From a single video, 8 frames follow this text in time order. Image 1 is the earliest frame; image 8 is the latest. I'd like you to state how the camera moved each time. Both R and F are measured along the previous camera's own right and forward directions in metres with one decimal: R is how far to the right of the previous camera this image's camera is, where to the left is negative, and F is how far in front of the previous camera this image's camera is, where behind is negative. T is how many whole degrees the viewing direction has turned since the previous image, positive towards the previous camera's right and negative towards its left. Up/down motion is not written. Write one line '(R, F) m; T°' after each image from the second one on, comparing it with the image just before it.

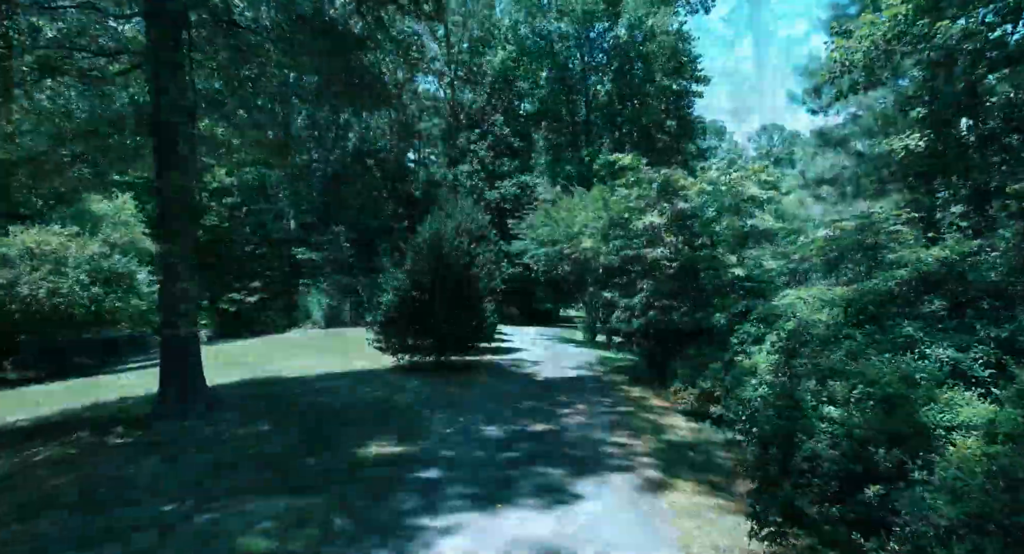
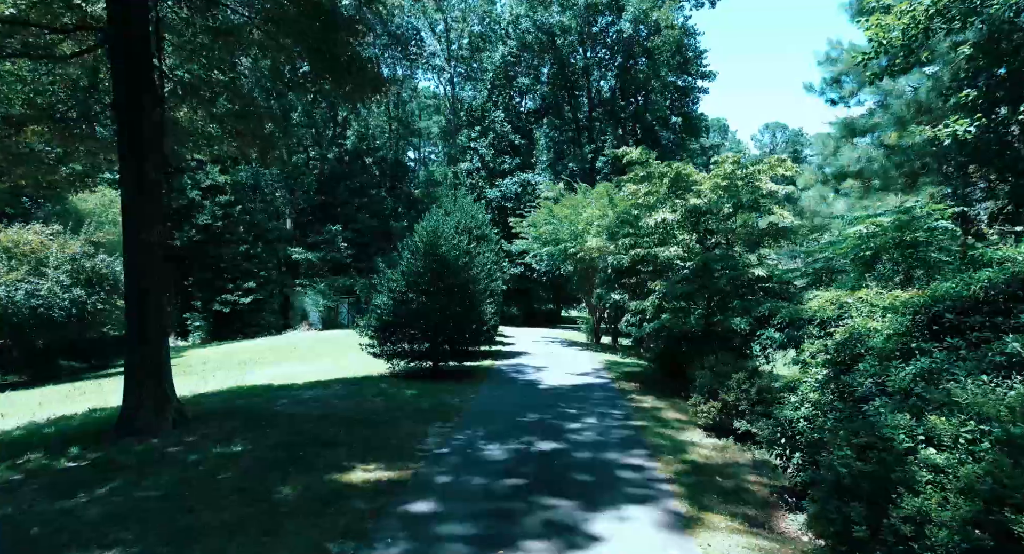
(0.0, +0.9) m; 0°
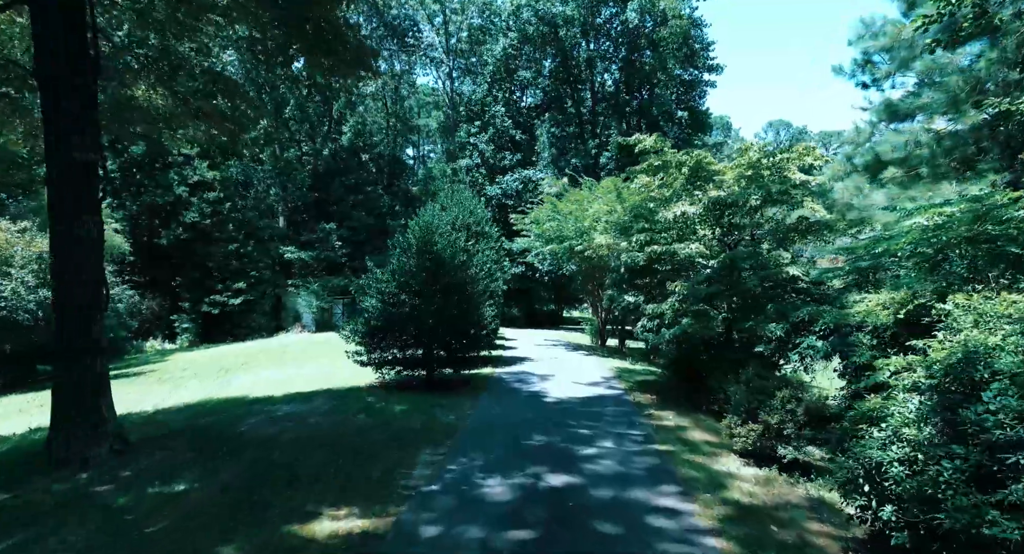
(0.0, +1.3) m; 0°
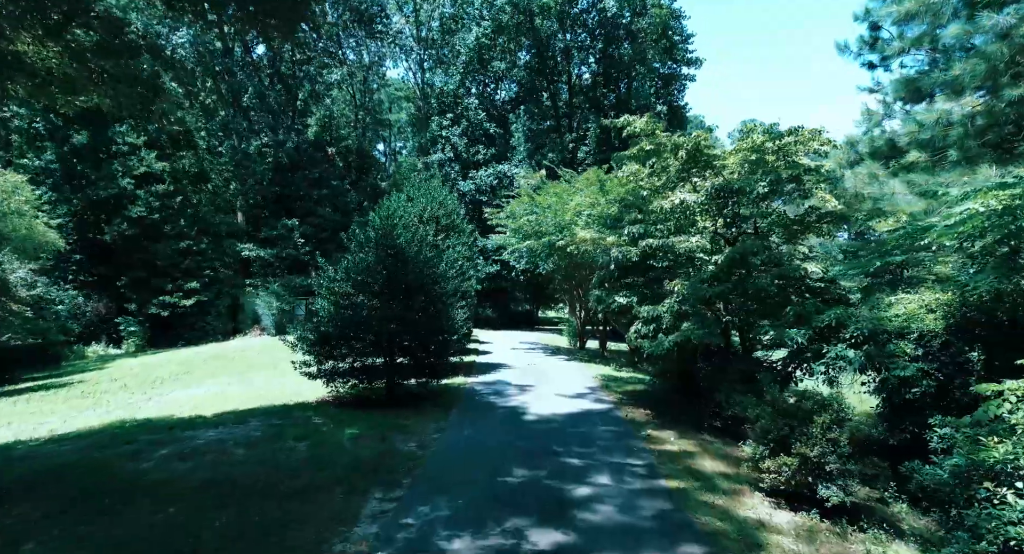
(0.0, +1.6) m; +2°
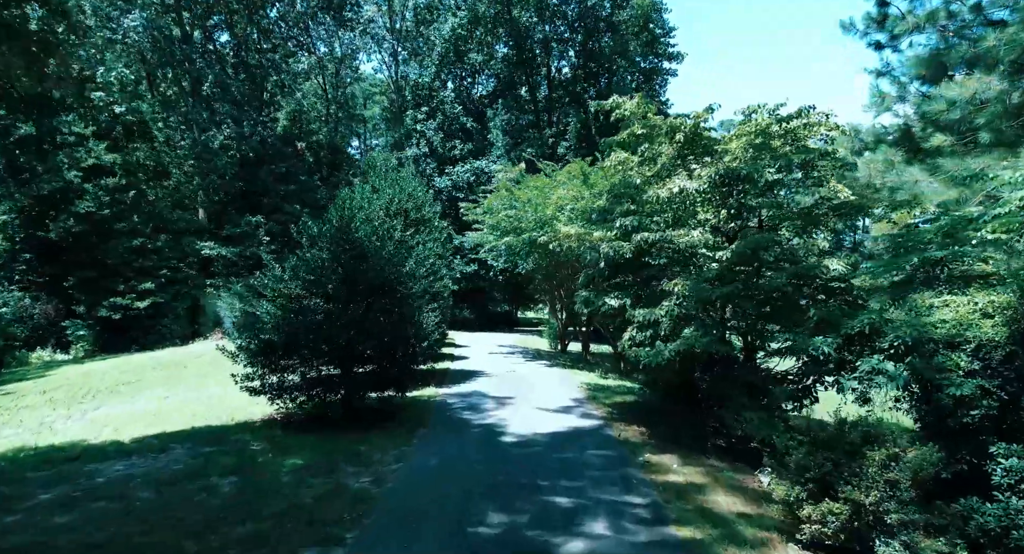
(0.0, +1.4) m; +2°
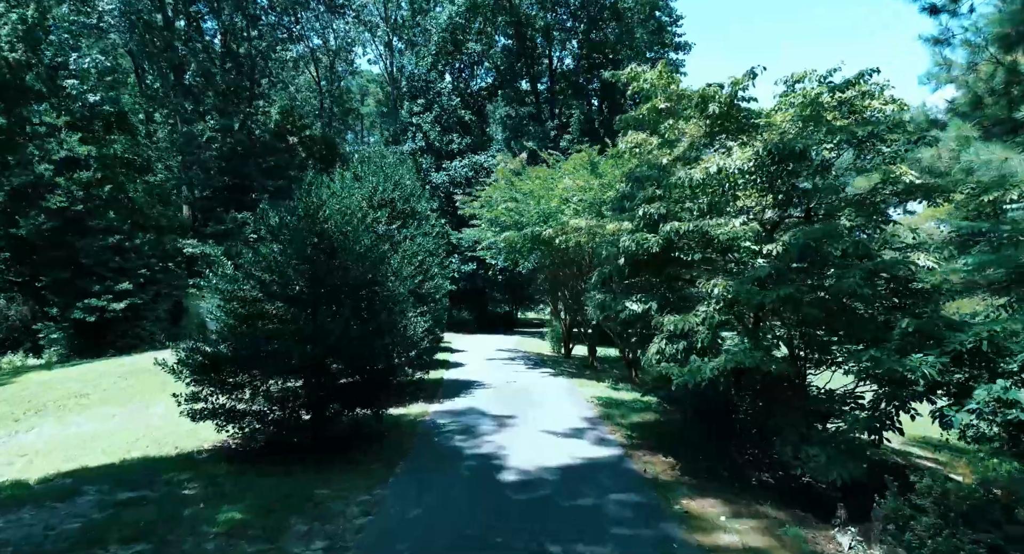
(0.0, +1.6) m; 0°
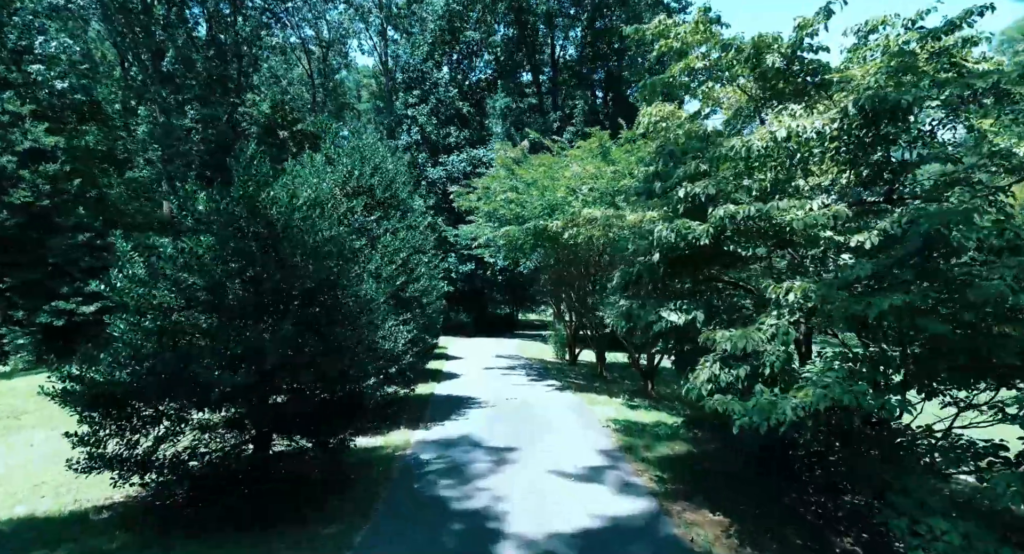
(0.0, +1.8) m; 0°
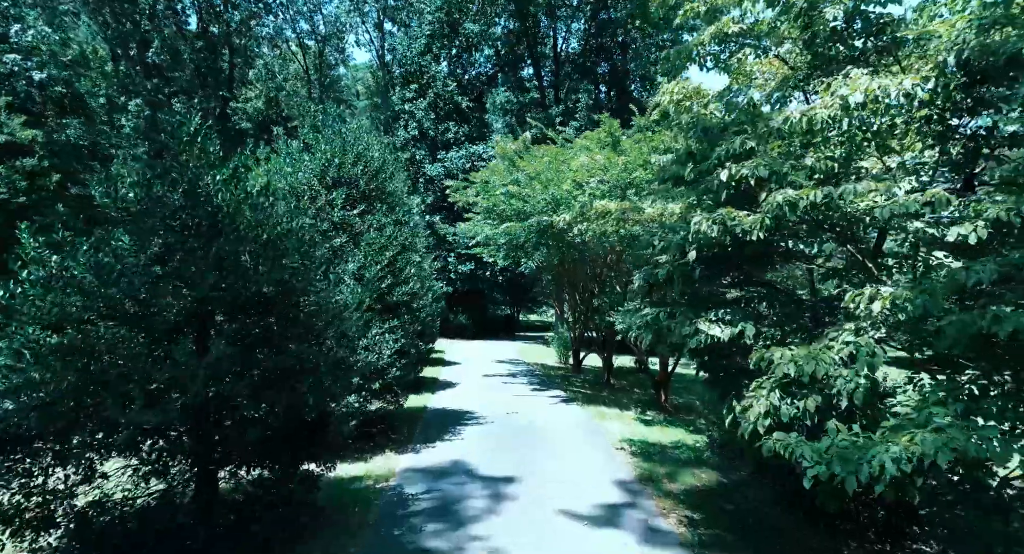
(0.0, +1.2) m; 0°
